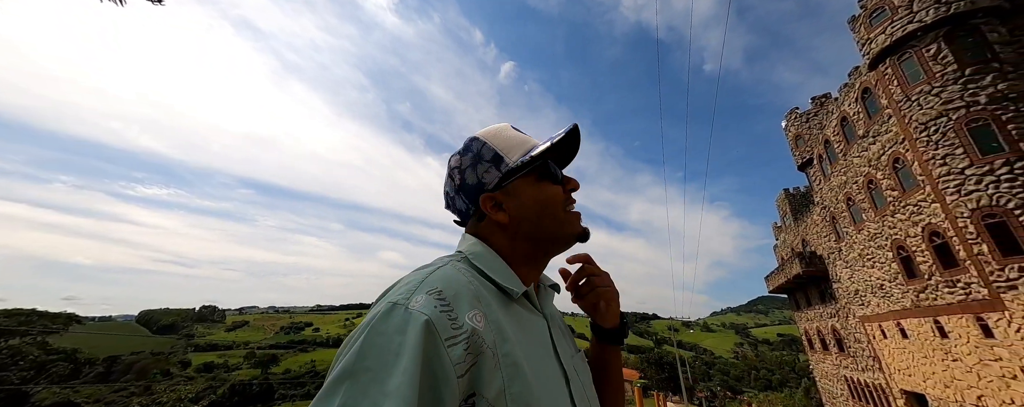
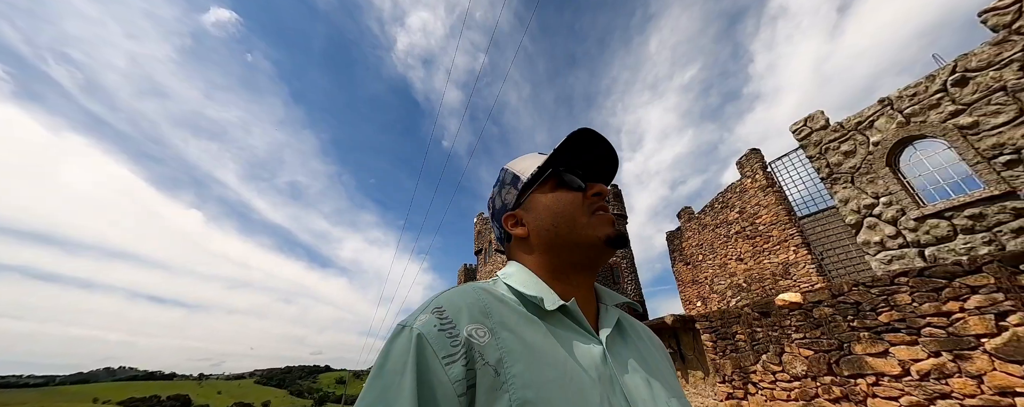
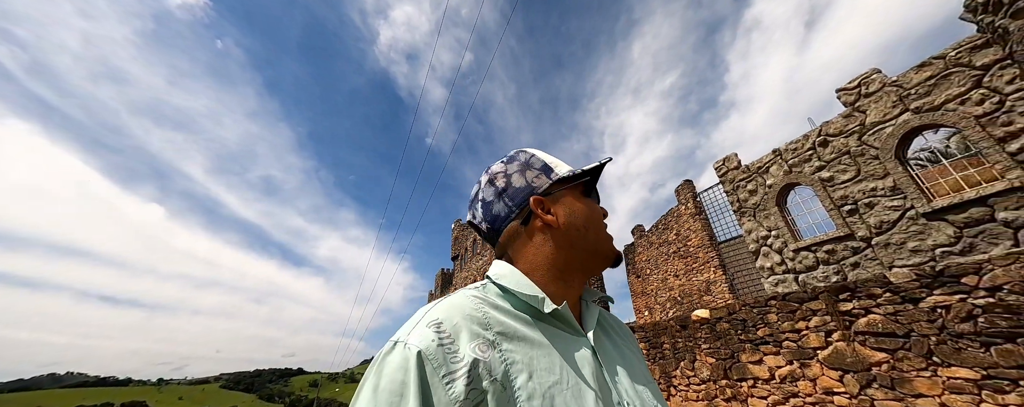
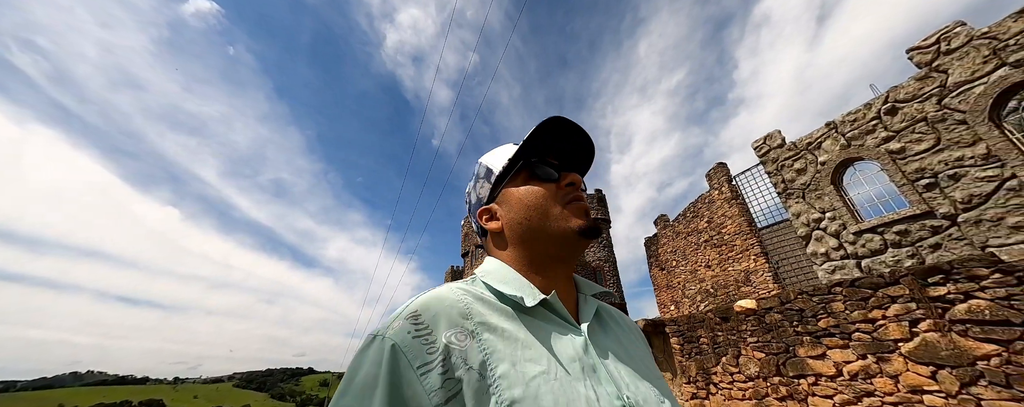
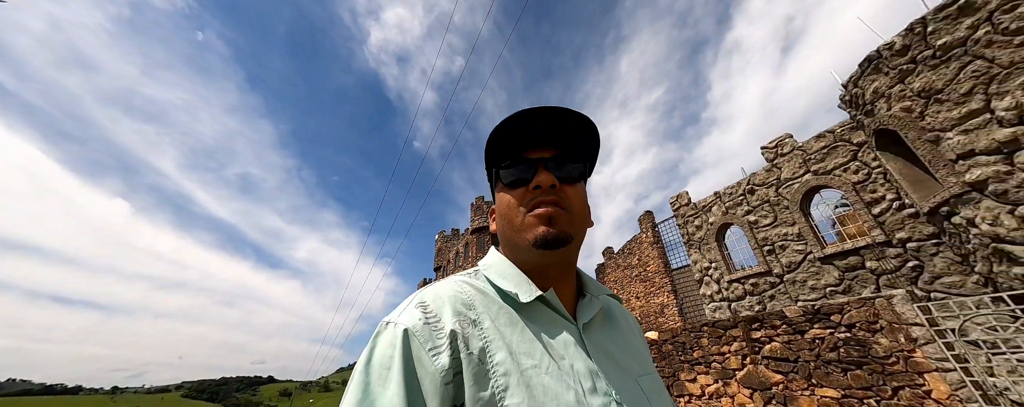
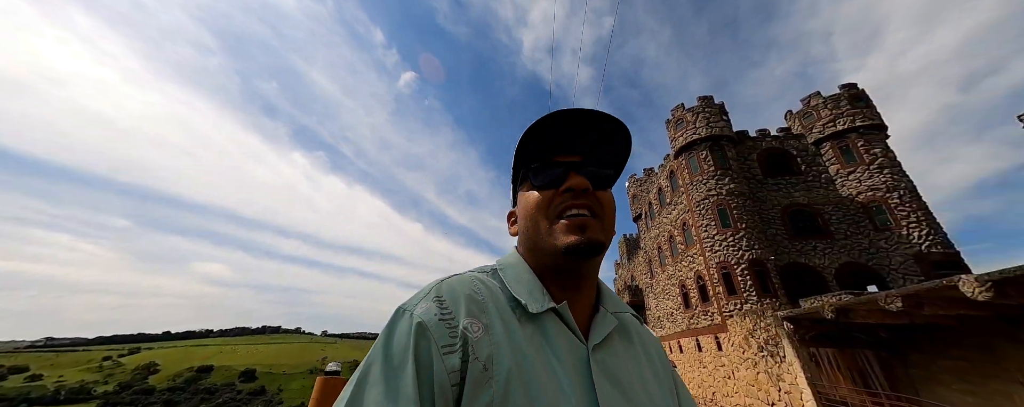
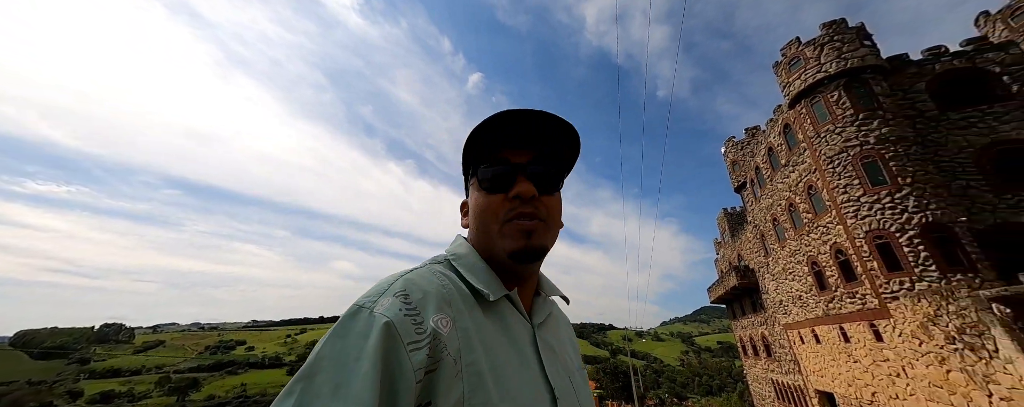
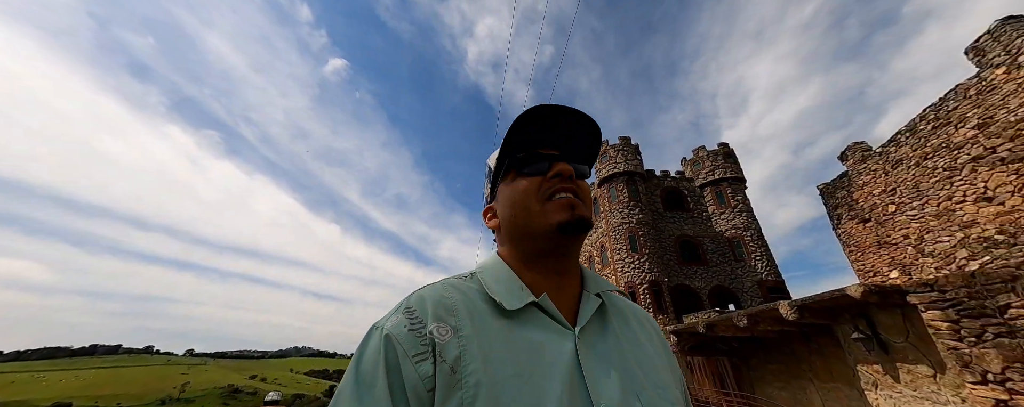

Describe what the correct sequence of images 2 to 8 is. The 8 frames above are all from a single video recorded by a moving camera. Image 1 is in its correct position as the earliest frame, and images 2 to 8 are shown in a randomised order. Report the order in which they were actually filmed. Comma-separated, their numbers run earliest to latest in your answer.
7, 6, 8, 2, 4, 3, 5
